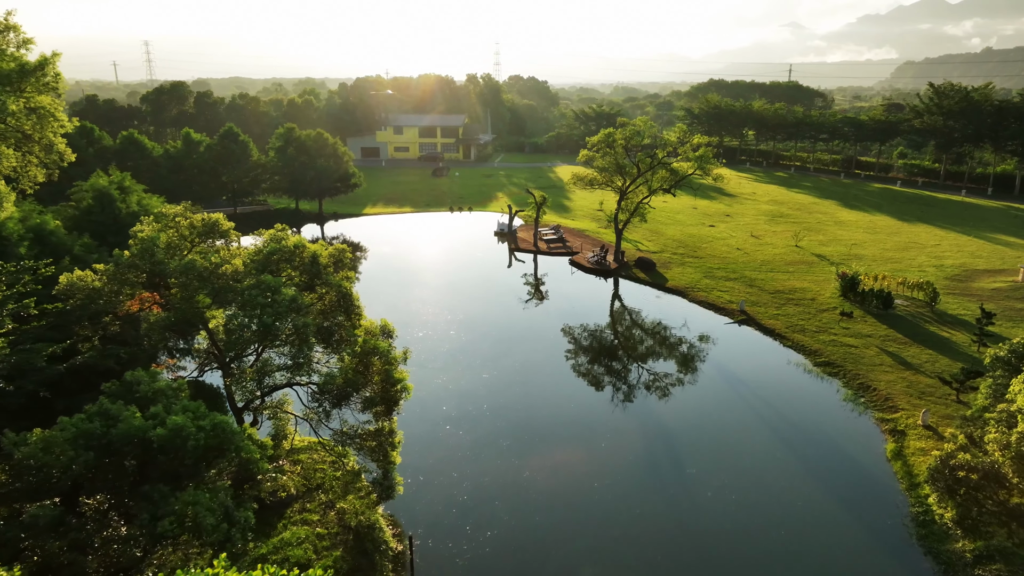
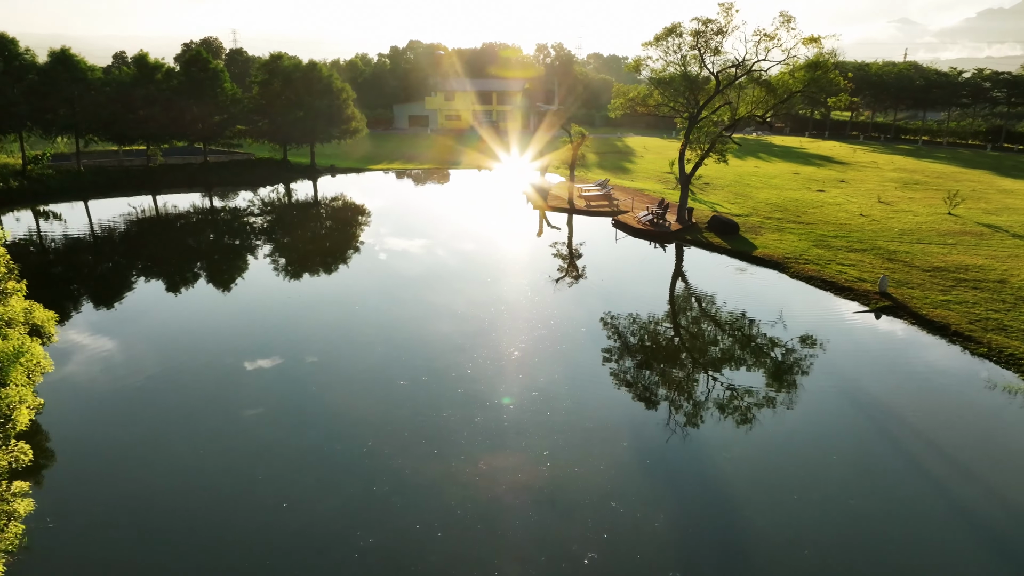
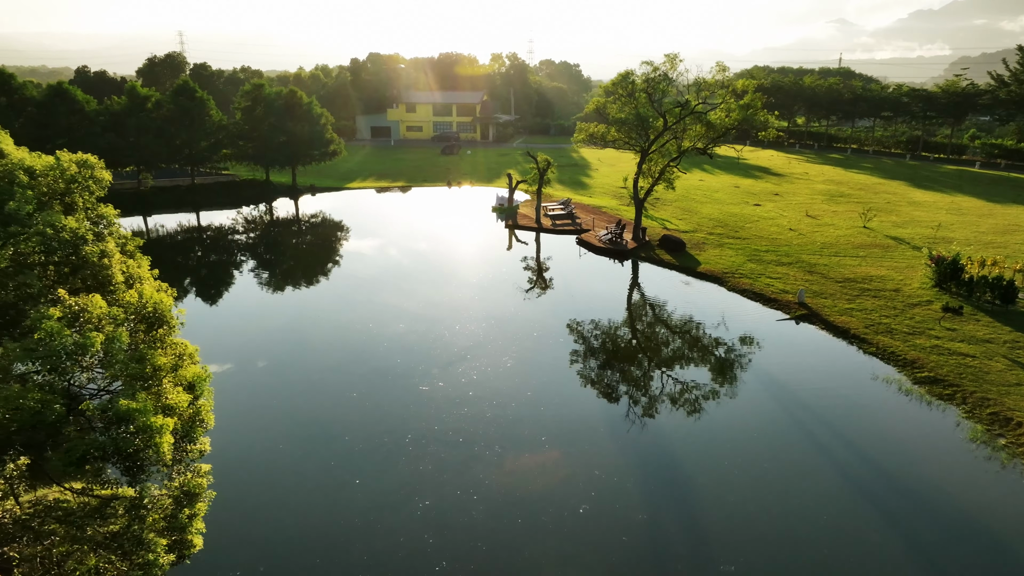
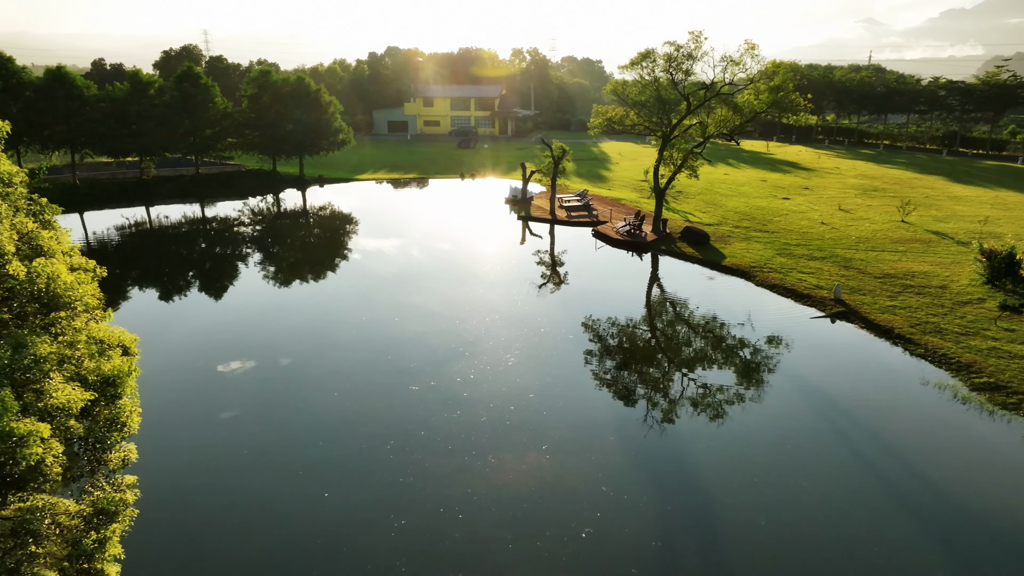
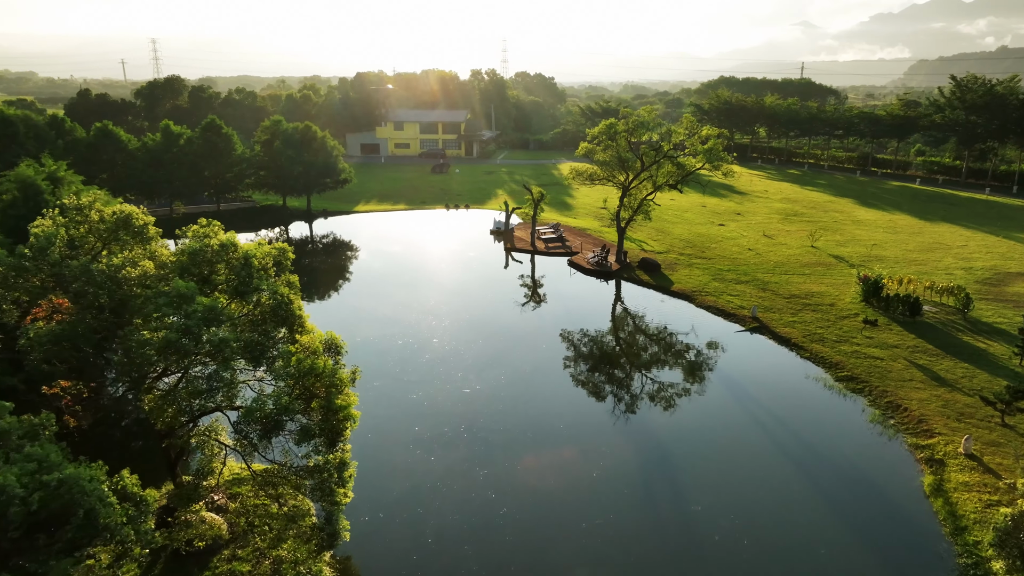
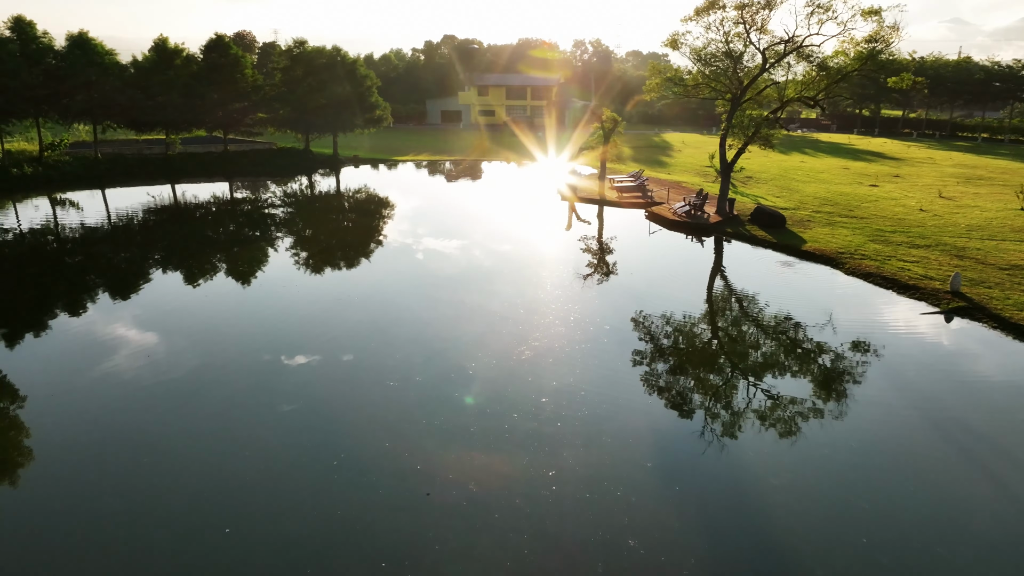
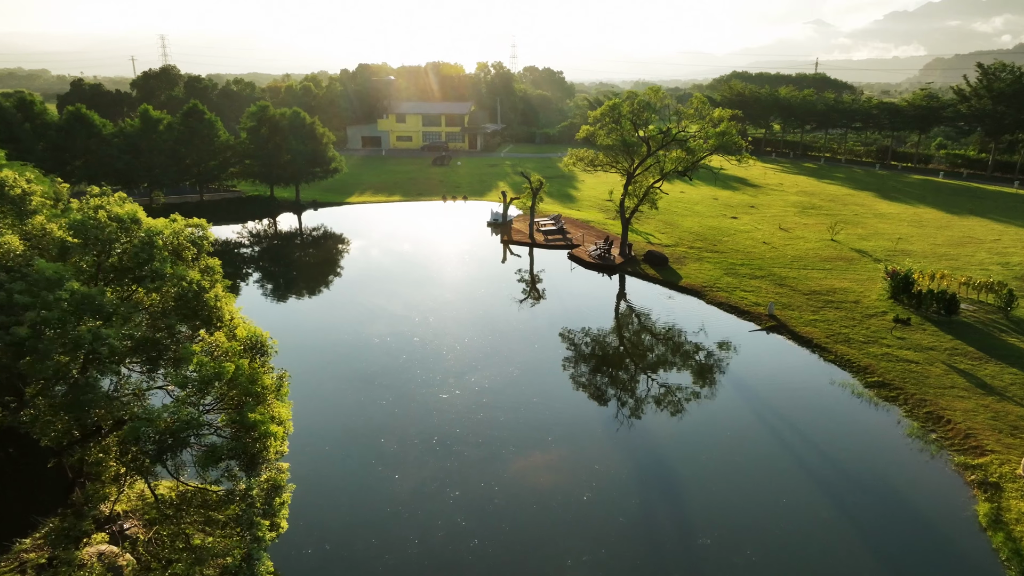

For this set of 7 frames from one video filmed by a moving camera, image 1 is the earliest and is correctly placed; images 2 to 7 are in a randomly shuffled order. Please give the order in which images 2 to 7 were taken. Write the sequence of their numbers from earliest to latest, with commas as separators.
5, 7, 3, 4, 2, 6
